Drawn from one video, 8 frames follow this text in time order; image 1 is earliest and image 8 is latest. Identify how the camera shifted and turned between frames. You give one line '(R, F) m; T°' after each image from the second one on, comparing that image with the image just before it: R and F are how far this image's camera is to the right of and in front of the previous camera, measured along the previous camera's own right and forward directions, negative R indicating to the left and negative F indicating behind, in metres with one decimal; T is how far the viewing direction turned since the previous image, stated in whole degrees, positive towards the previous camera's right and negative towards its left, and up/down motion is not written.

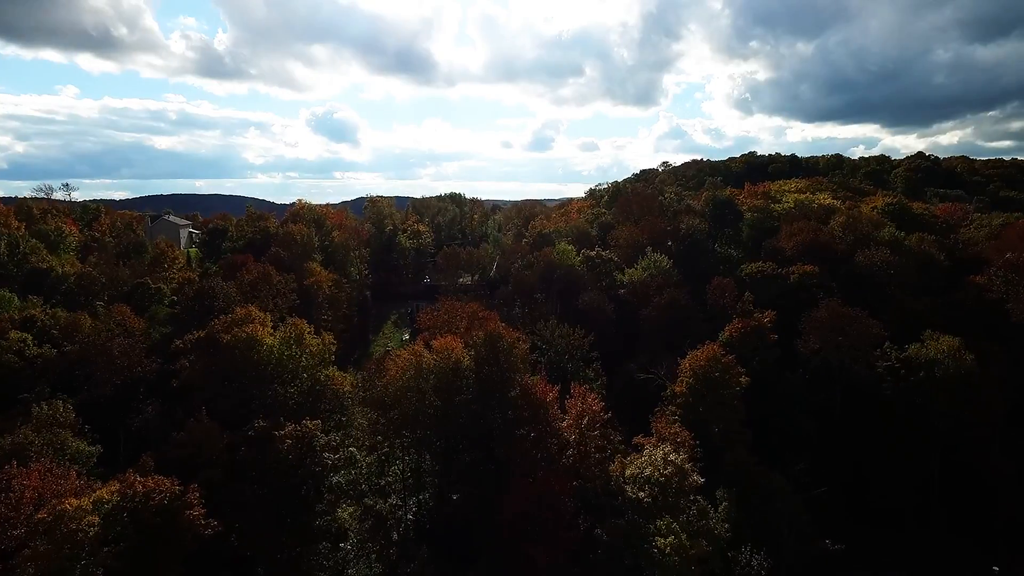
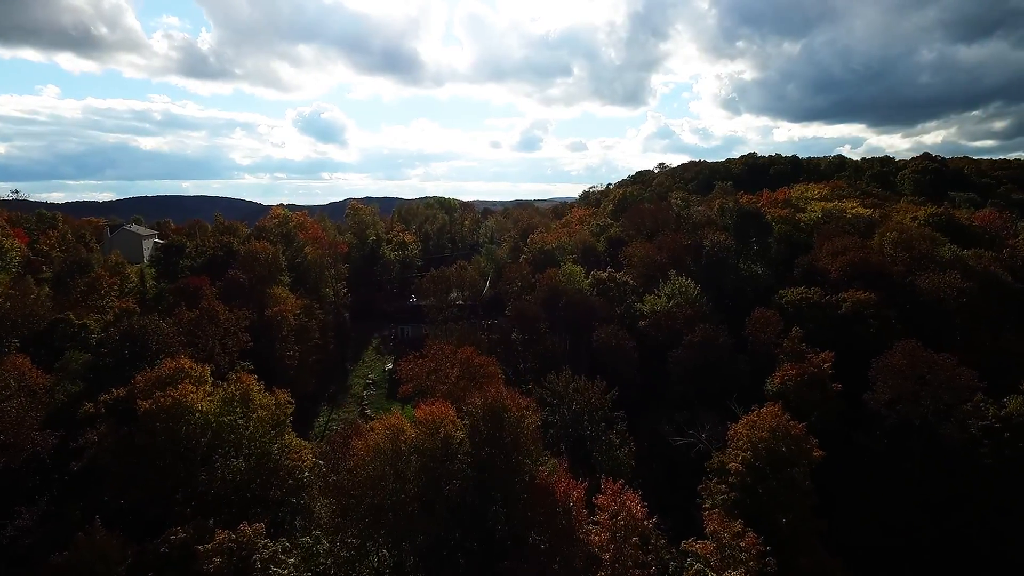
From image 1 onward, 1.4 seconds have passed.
(-0.8, +8.3) m; +1°
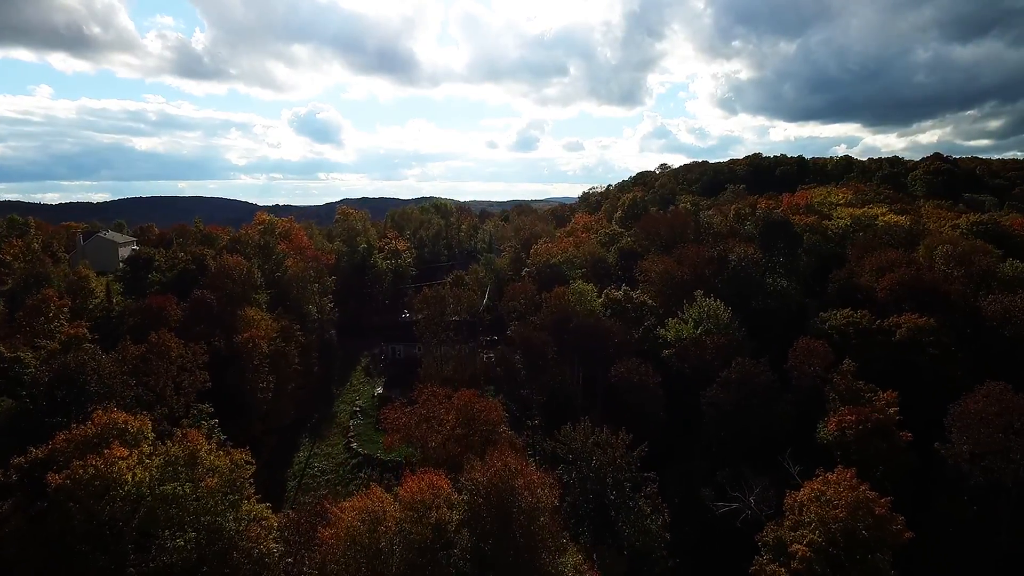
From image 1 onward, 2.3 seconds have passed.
(-0.5, +5.8) m; 0°
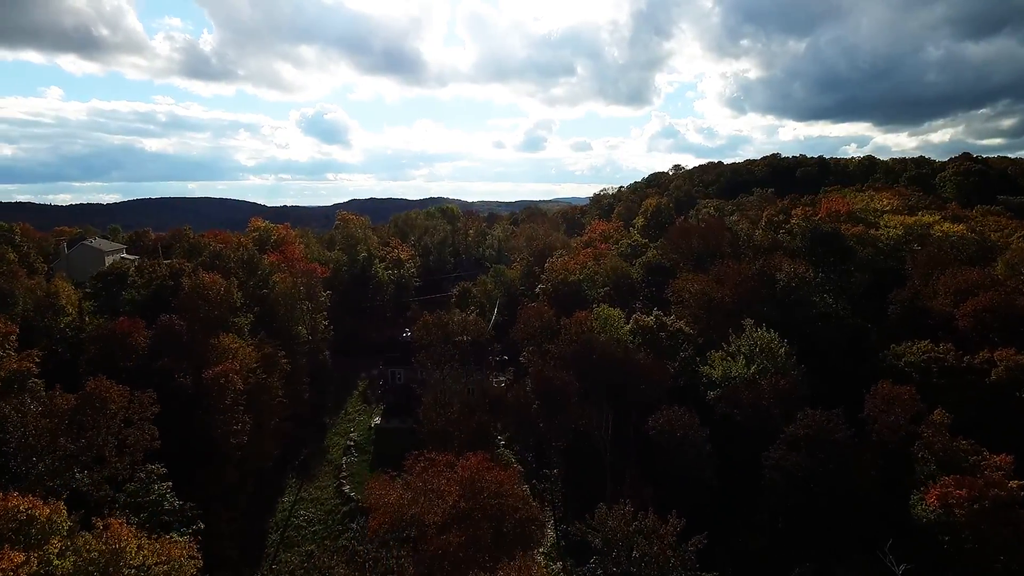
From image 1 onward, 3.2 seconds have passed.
(-0.4, +6.1) m; -1°
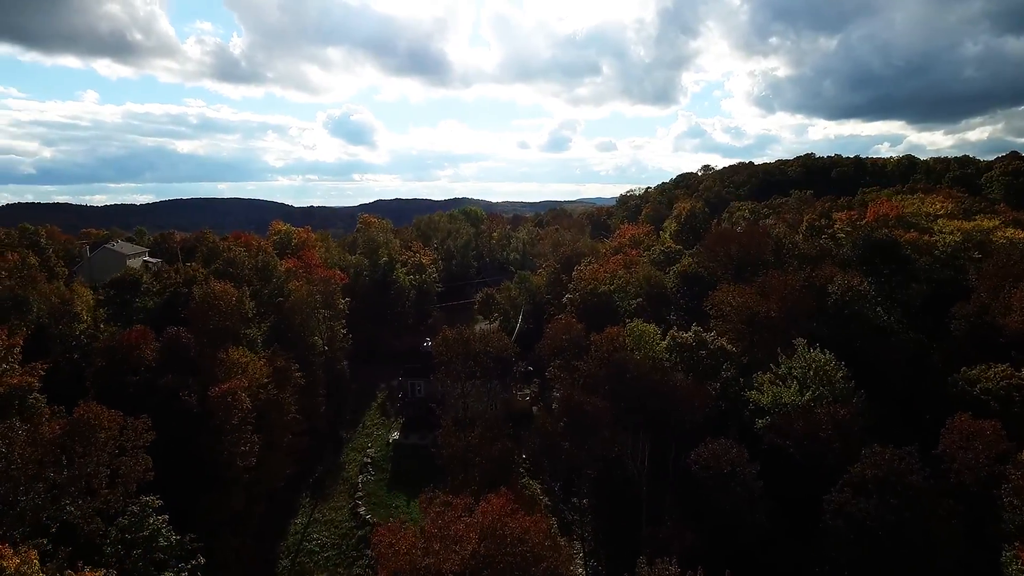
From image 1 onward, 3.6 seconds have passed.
(-0.2, +2.8) m; -2°
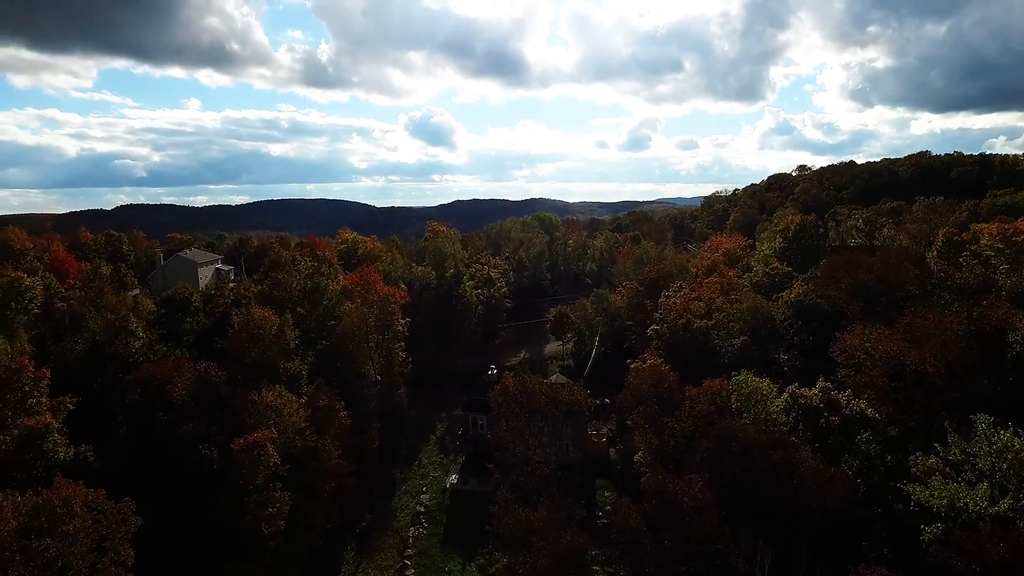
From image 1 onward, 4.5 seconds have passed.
(-0.1, +6.4) m; -7°
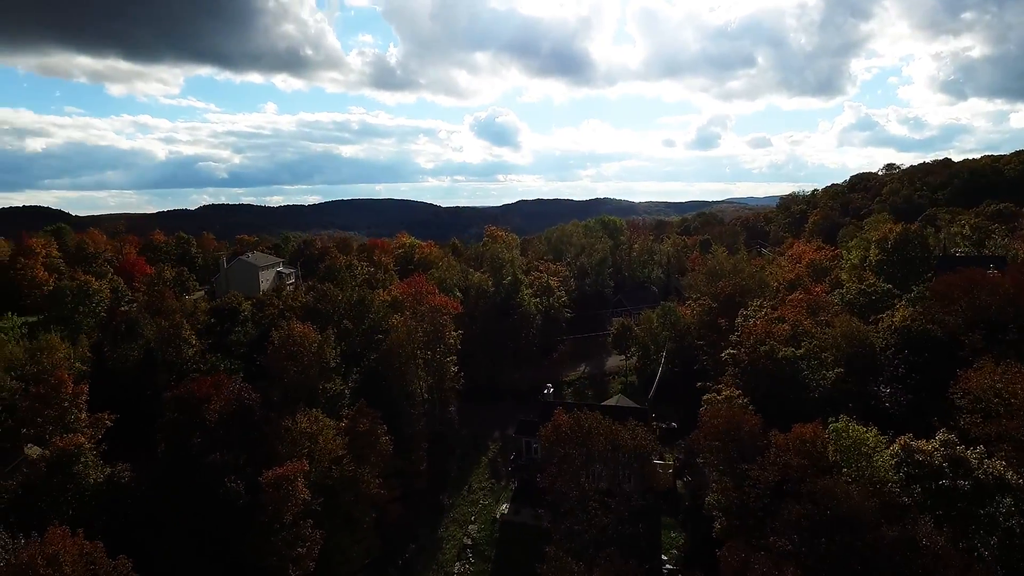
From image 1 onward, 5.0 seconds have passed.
(+0.3, +3.5) m; -6°
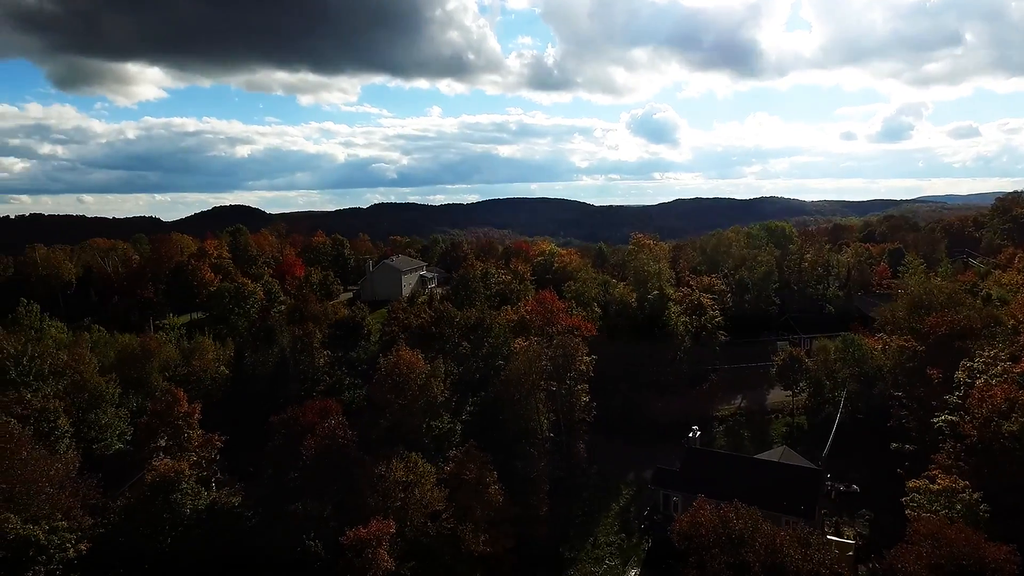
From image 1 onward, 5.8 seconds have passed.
(+0.6, +5.6) m; -14°
